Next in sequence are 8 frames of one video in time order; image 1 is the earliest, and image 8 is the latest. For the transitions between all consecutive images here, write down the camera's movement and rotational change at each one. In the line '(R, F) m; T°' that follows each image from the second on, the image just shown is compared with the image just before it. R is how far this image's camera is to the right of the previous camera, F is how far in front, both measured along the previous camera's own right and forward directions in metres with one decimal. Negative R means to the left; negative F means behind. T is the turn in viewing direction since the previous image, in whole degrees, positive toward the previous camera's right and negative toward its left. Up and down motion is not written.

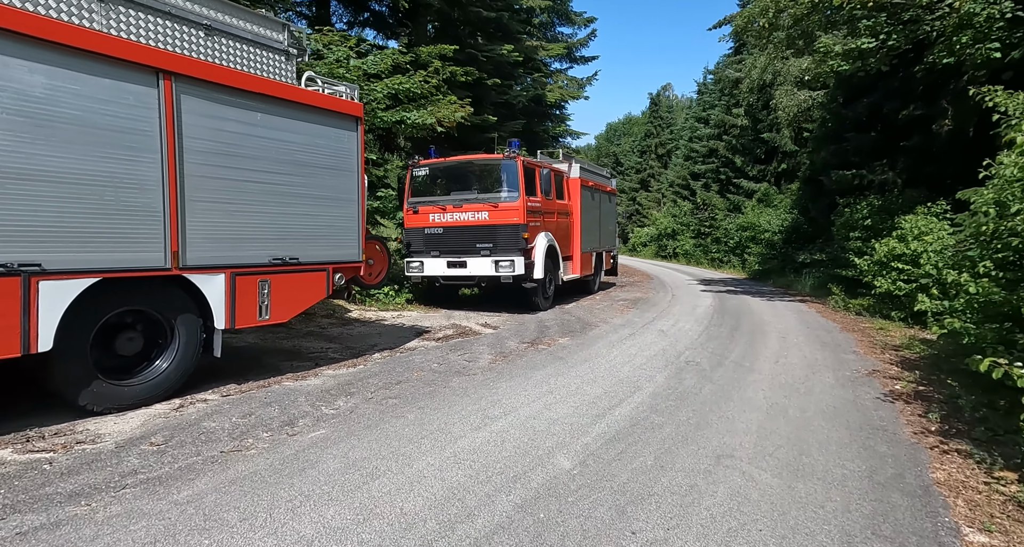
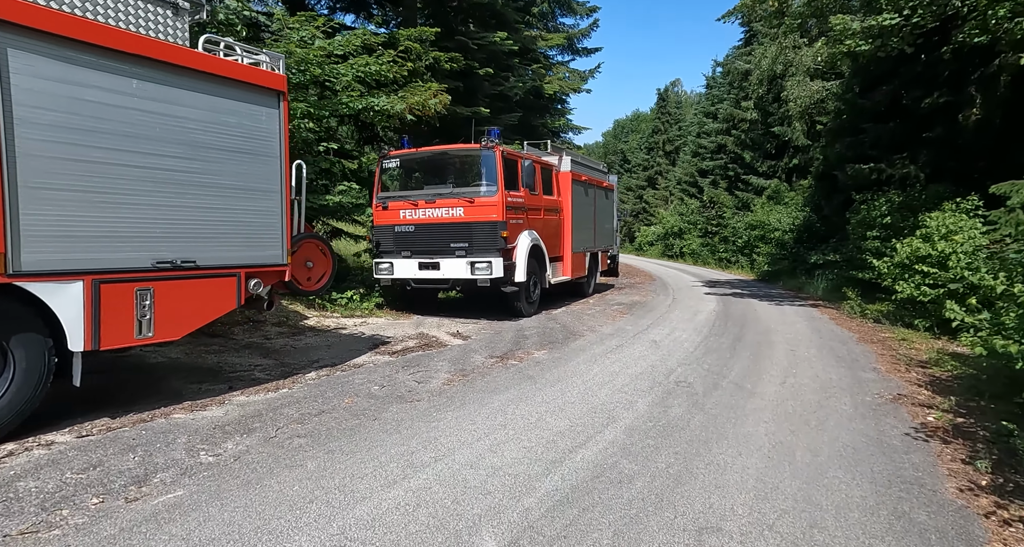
(+0.5, +1.0) m; -1°
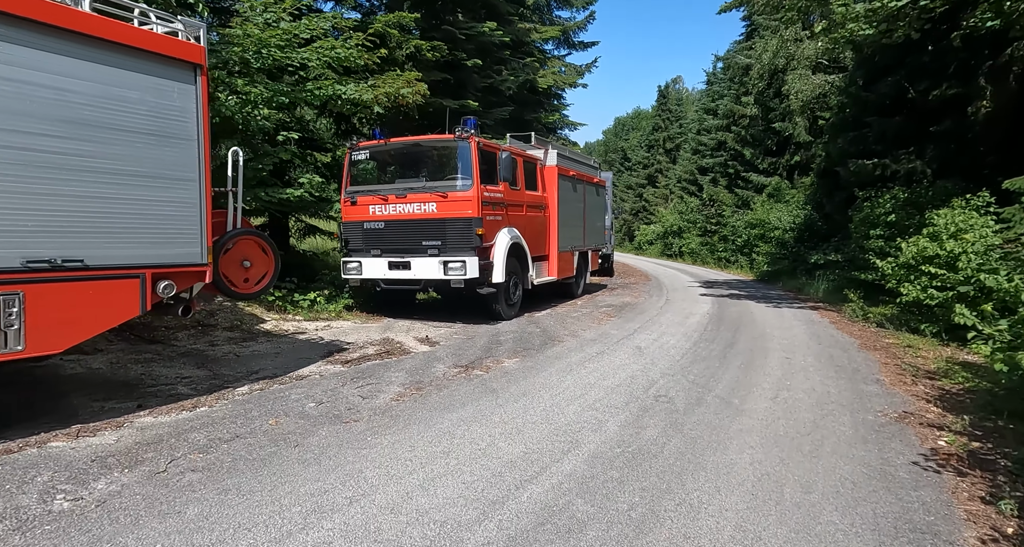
(+0.4, +0.7) m; 0°
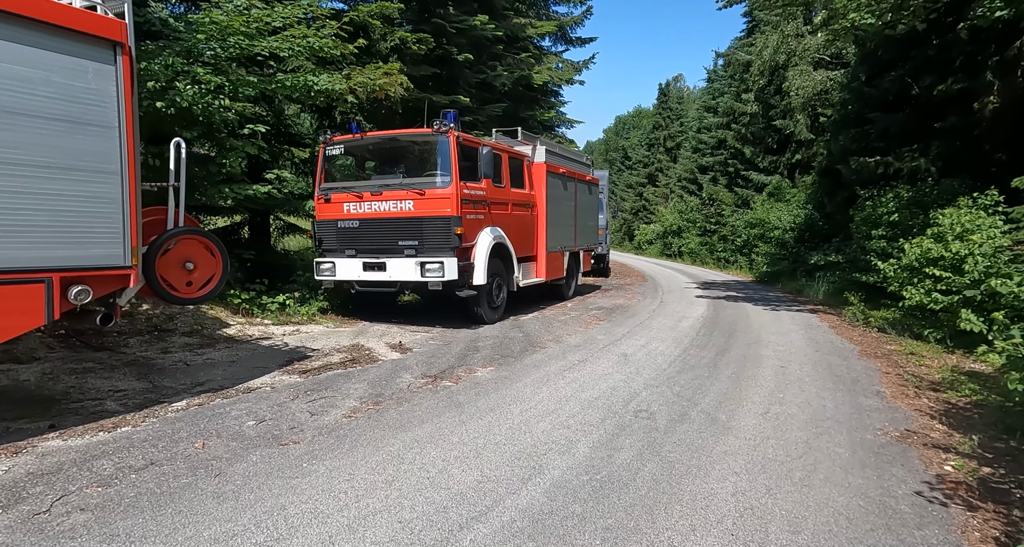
(+0.3, +0.5) m; 0°
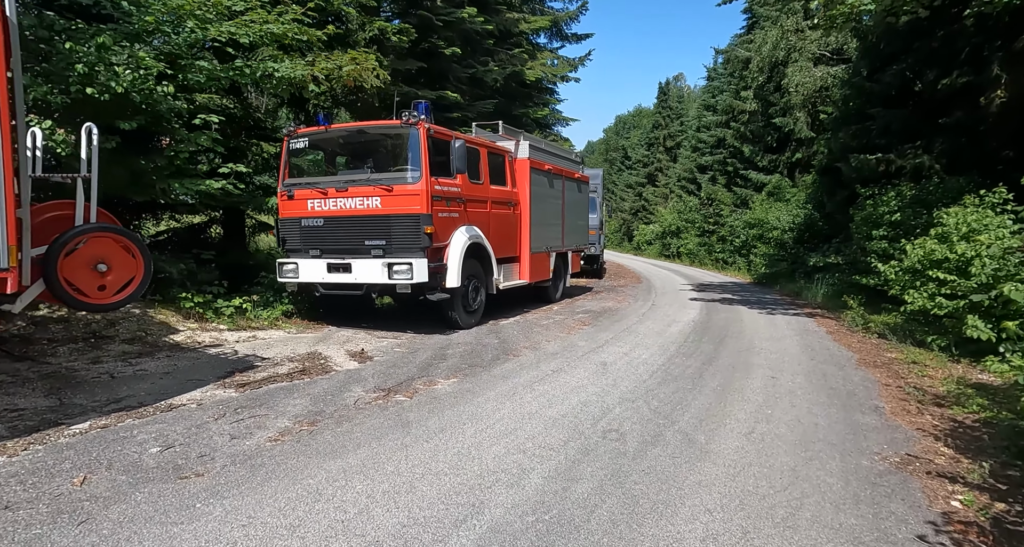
(+0.4, +0.6) m; 0°
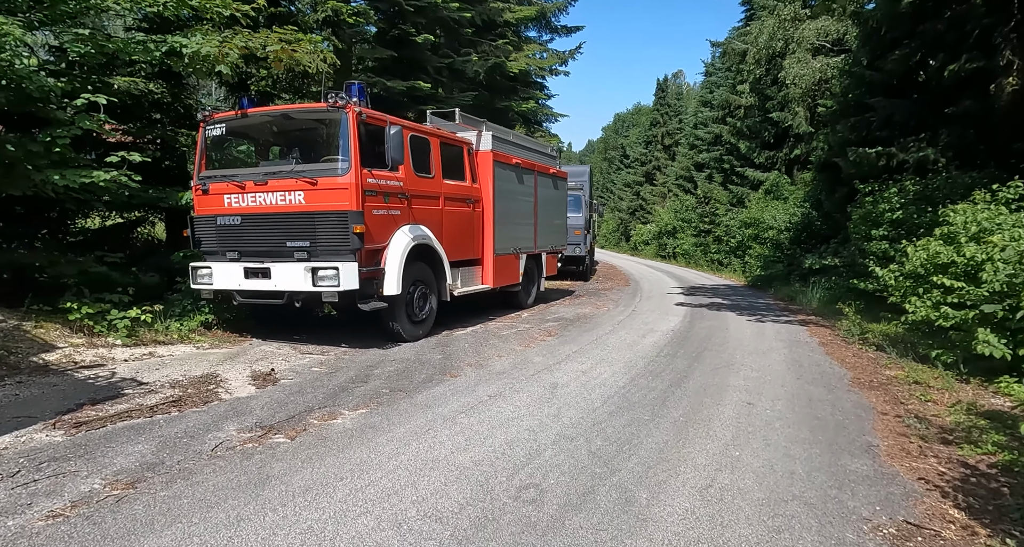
(+0.7, +1.0) m; 0°
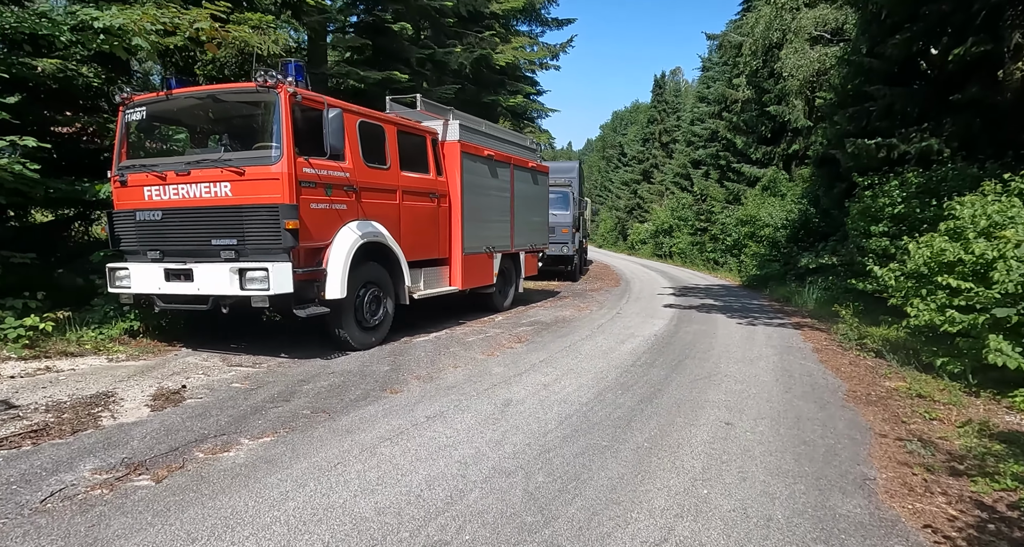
(+0.5, +0.8) m; 0°
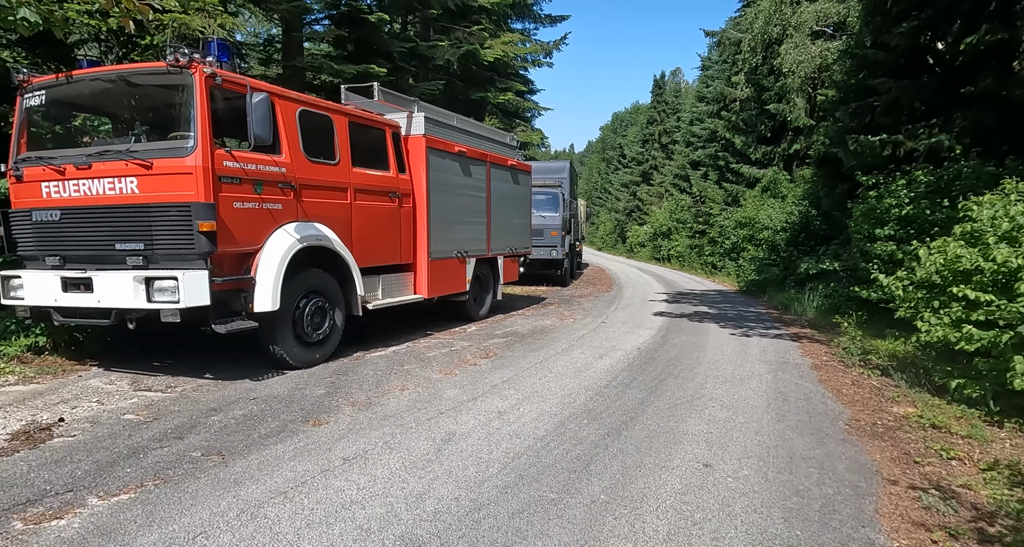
(+0.5, +0.8) m; 0°
